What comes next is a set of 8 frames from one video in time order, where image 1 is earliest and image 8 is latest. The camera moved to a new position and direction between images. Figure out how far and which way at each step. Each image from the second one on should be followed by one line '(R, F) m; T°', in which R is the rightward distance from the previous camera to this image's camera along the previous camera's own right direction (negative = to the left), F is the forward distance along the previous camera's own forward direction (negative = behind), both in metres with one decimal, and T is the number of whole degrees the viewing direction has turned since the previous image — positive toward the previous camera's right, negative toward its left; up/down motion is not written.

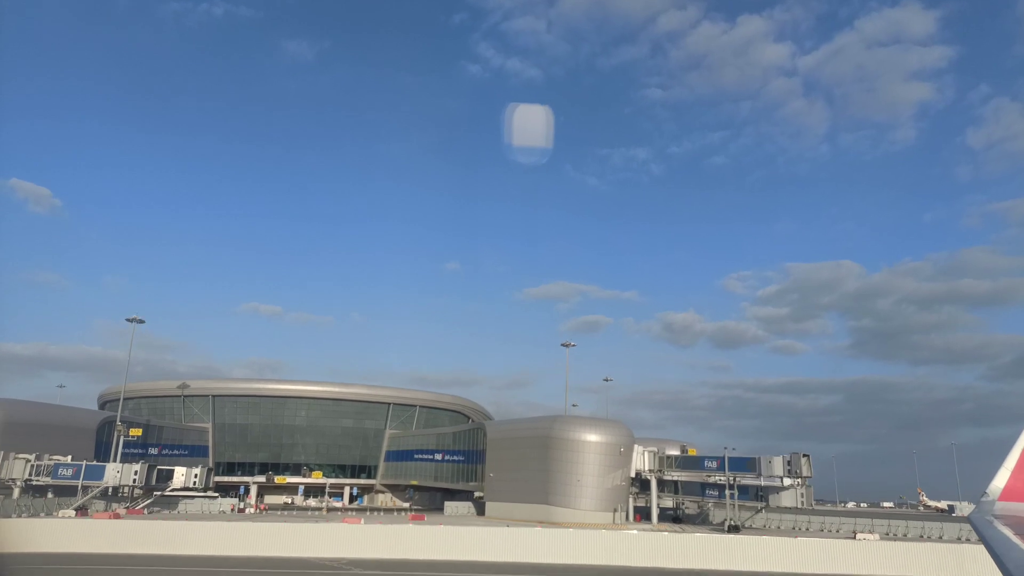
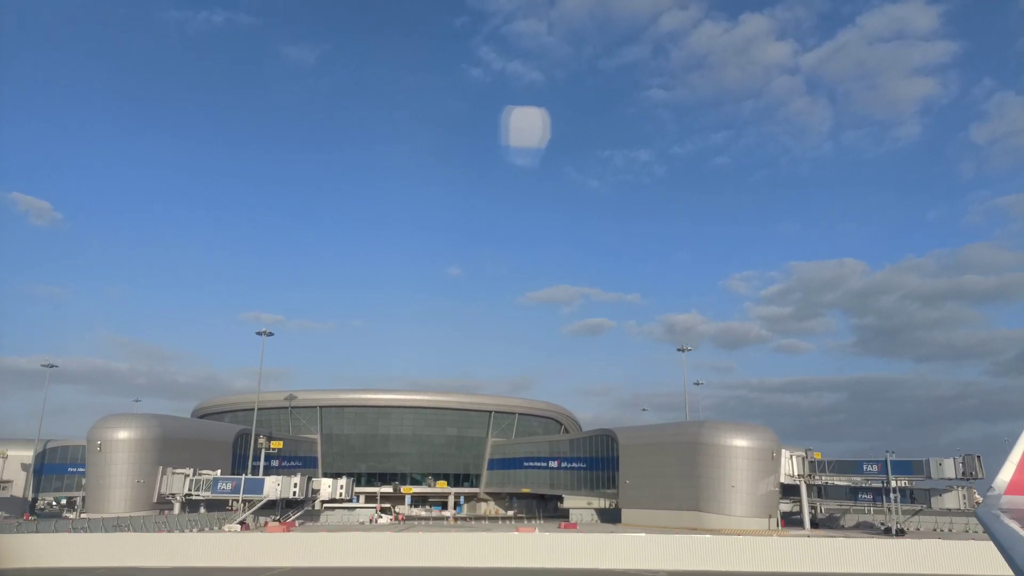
(-11.2, 0.0) m; -1°
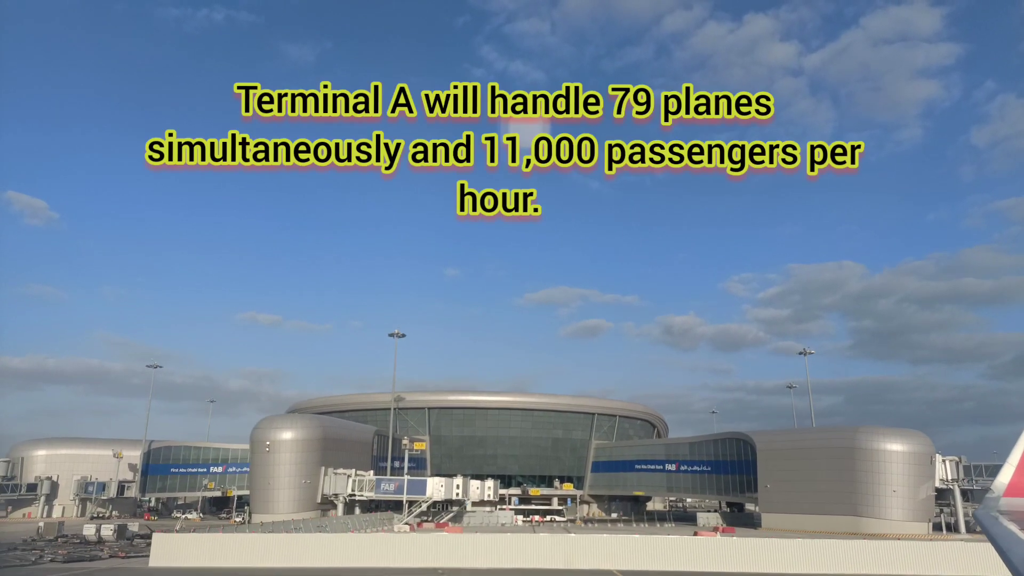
(-12.3, 0.0) m; 0°
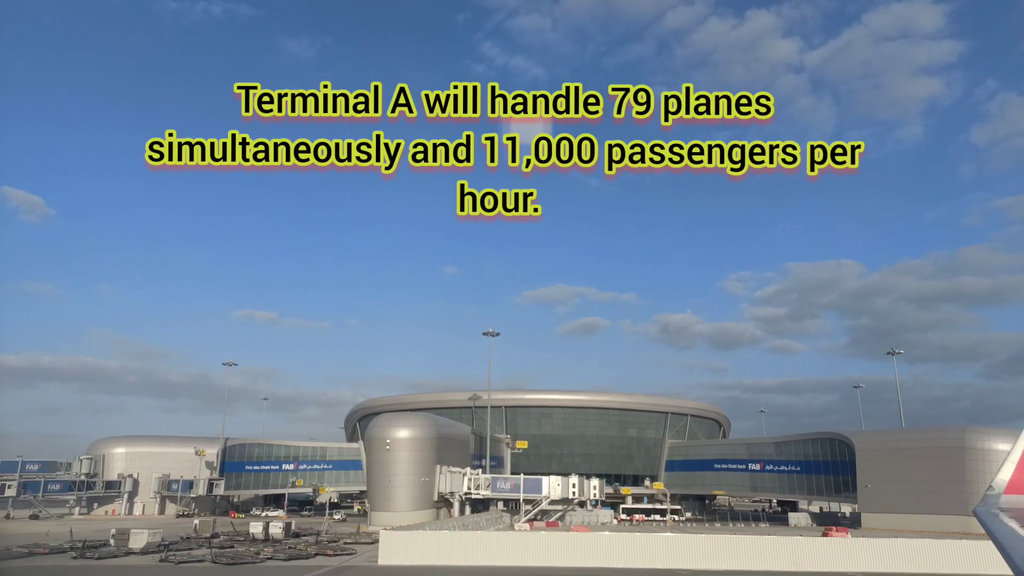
(-8.5, -0.1) m; 0°
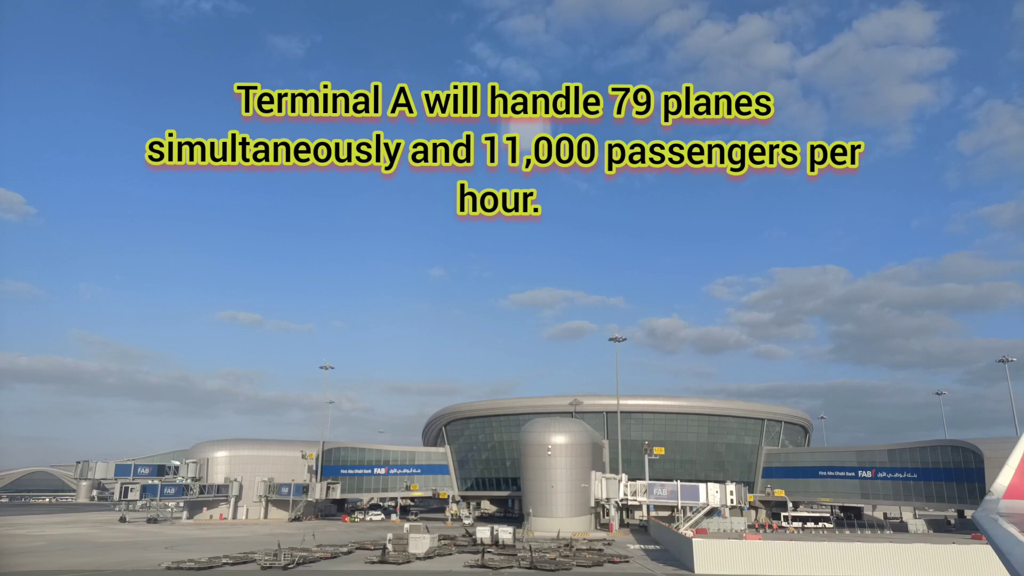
(-12.2, -0.3) m; 0°
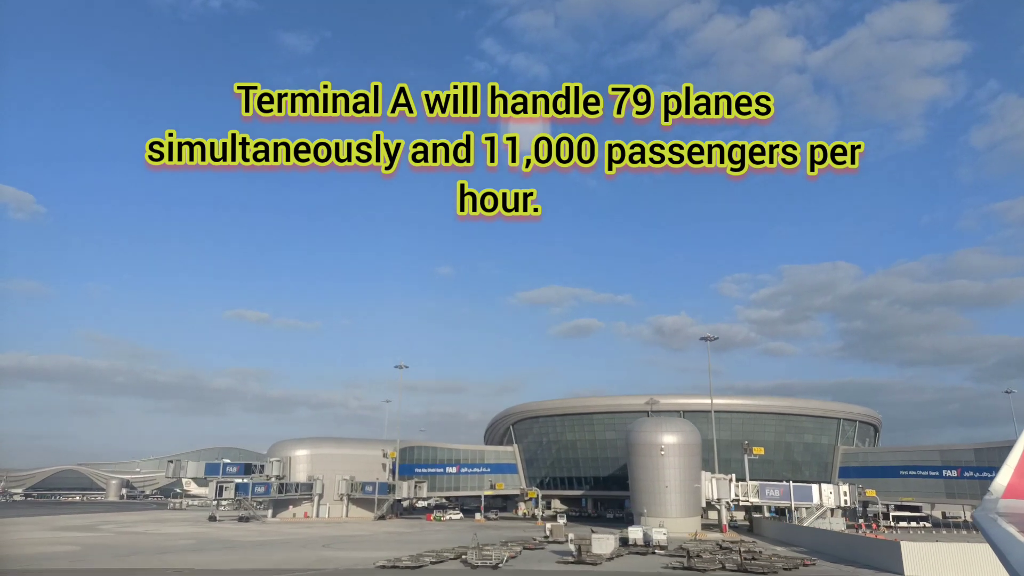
(-7.6, -0.4) m; -1°
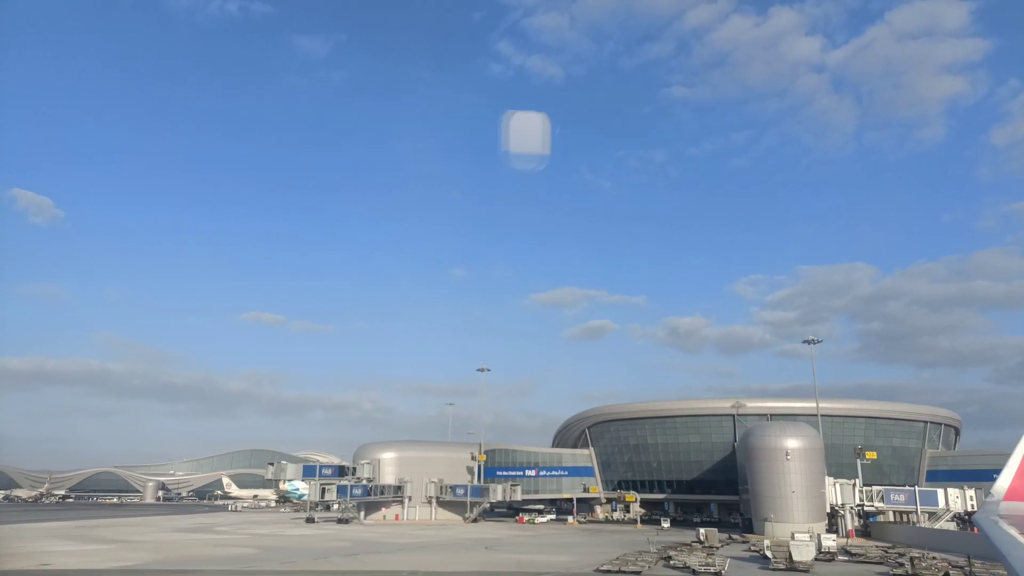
(-8.1, -0.4) m; -1°
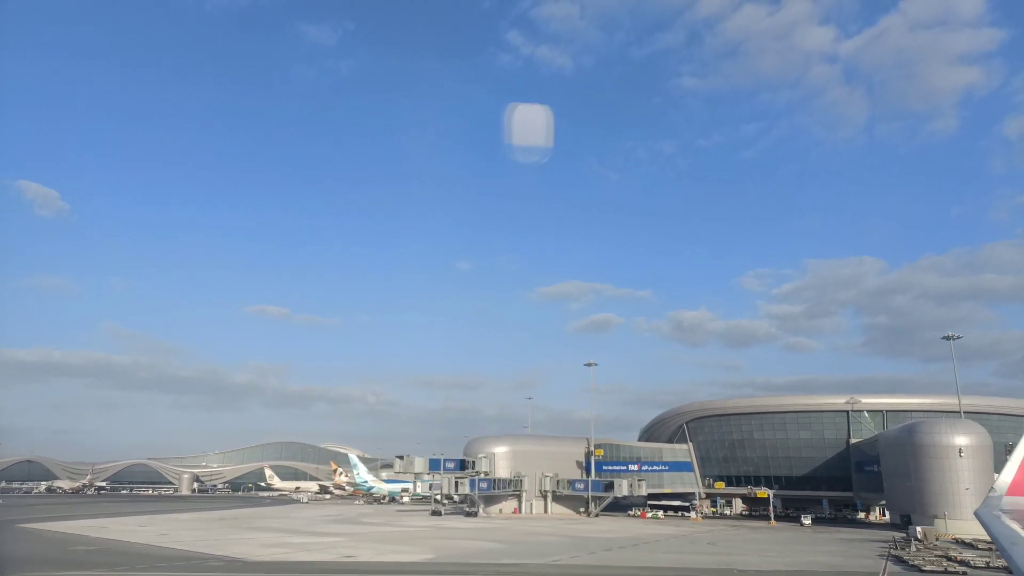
(-12.4, -0.5) m; -1°
